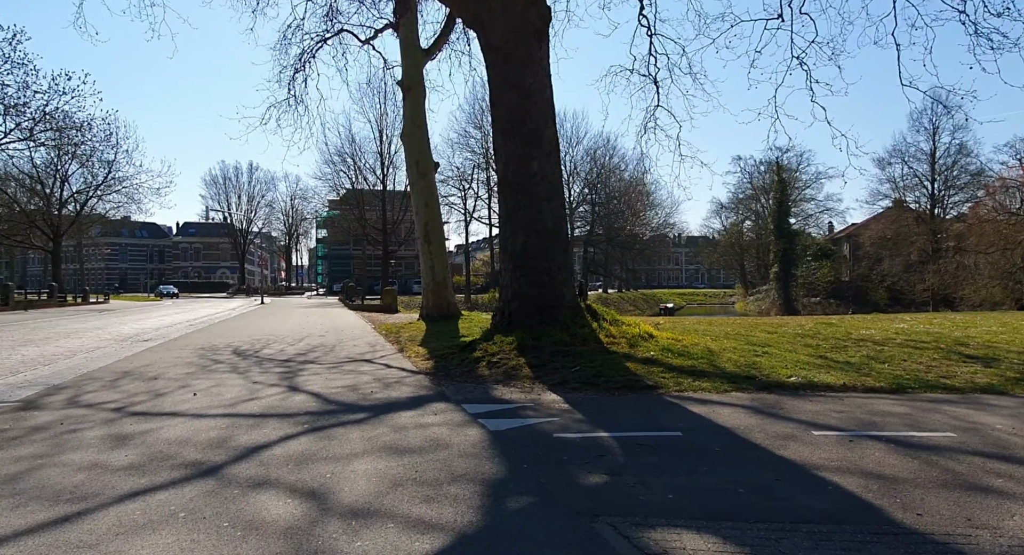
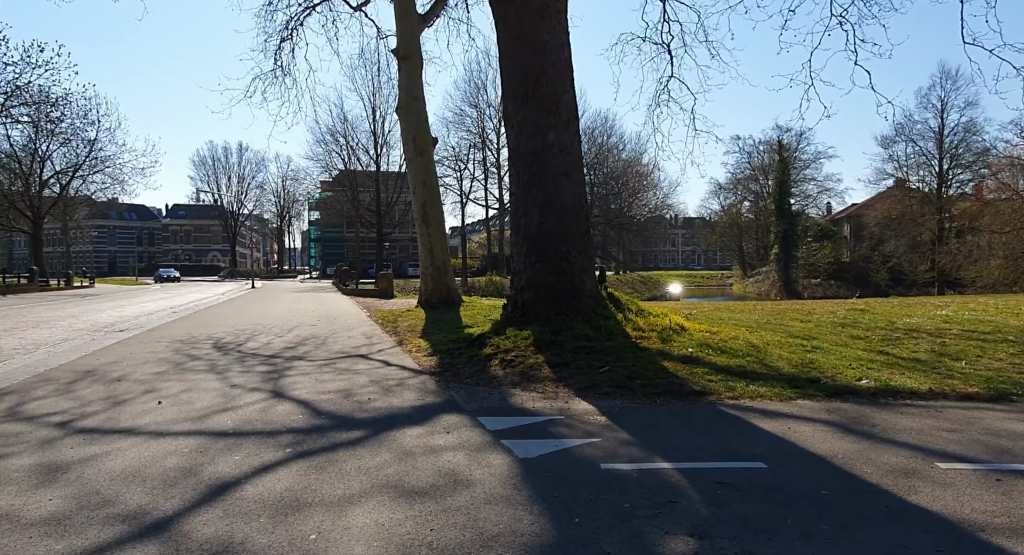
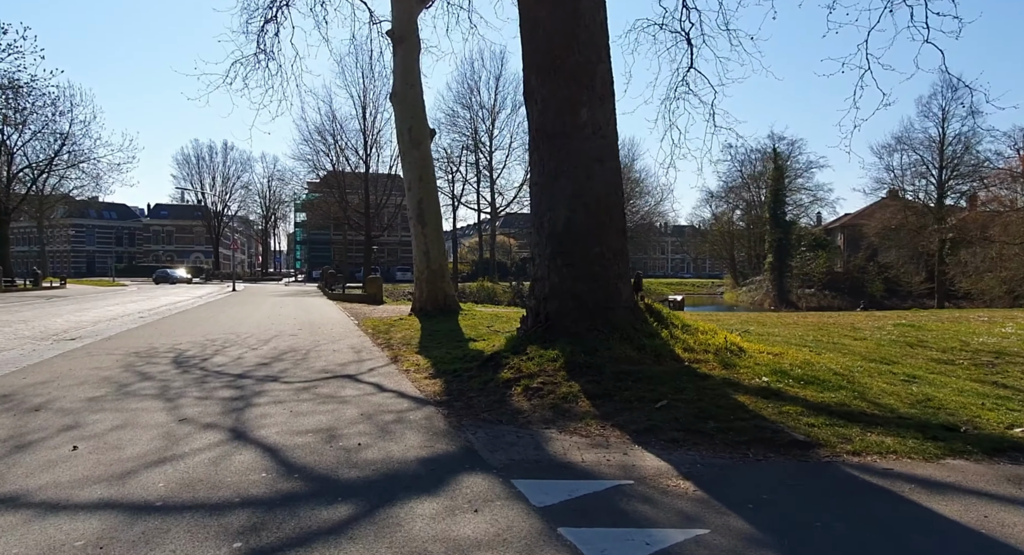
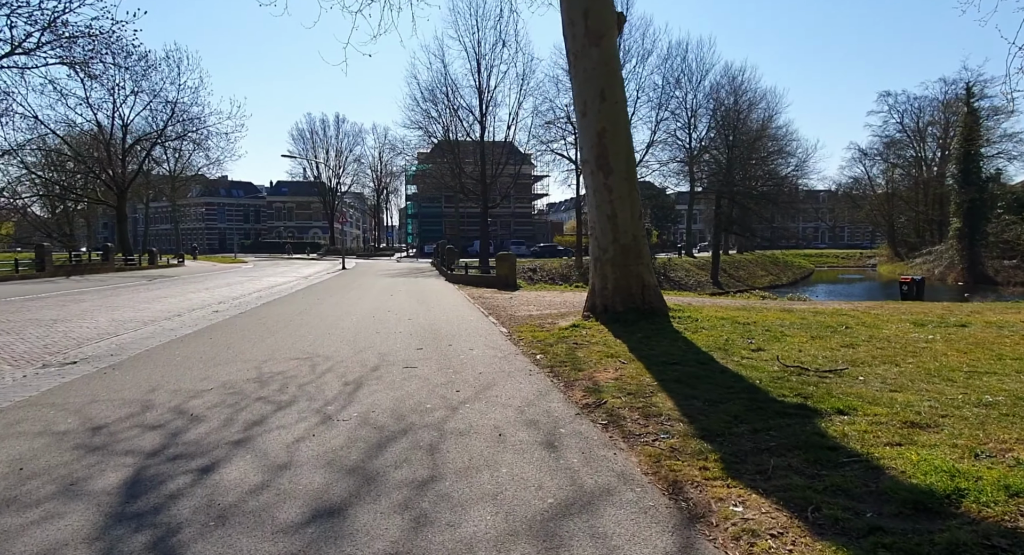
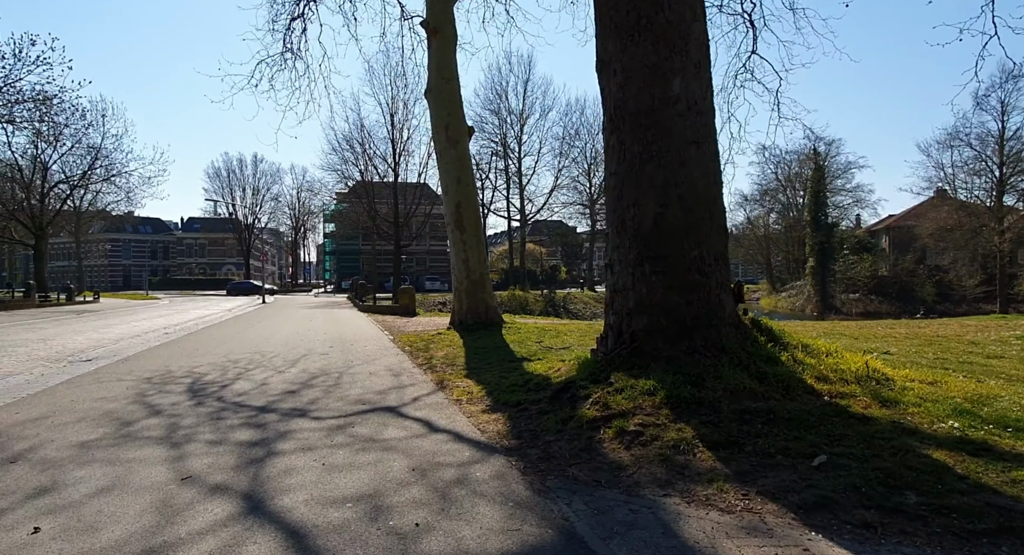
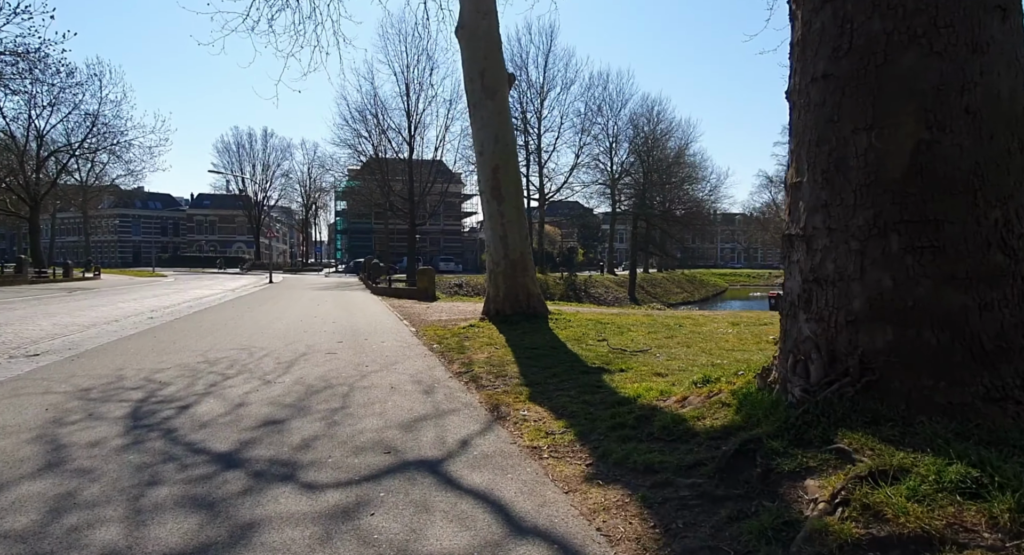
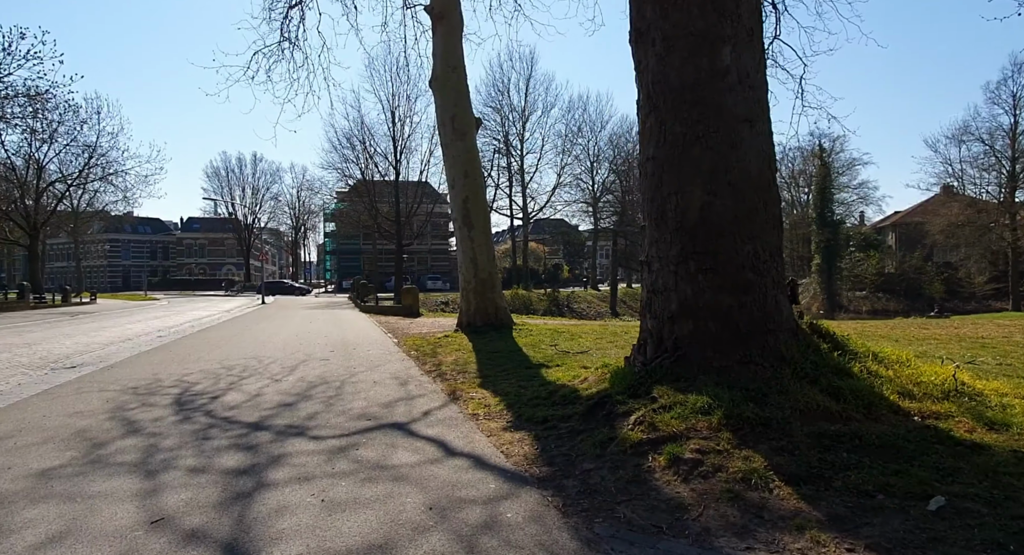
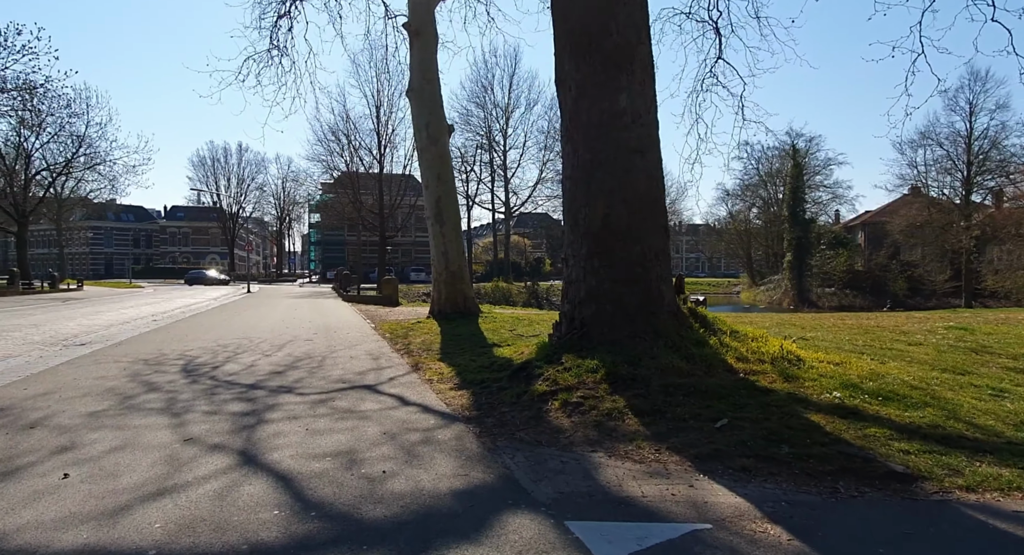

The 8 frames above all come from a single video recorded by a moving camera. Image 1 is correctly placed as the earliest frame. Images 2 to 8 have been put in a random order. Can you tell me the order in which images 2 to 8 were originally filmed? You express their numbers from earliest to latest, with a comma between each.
2, 3, 8, 5, 7, 6, 4
